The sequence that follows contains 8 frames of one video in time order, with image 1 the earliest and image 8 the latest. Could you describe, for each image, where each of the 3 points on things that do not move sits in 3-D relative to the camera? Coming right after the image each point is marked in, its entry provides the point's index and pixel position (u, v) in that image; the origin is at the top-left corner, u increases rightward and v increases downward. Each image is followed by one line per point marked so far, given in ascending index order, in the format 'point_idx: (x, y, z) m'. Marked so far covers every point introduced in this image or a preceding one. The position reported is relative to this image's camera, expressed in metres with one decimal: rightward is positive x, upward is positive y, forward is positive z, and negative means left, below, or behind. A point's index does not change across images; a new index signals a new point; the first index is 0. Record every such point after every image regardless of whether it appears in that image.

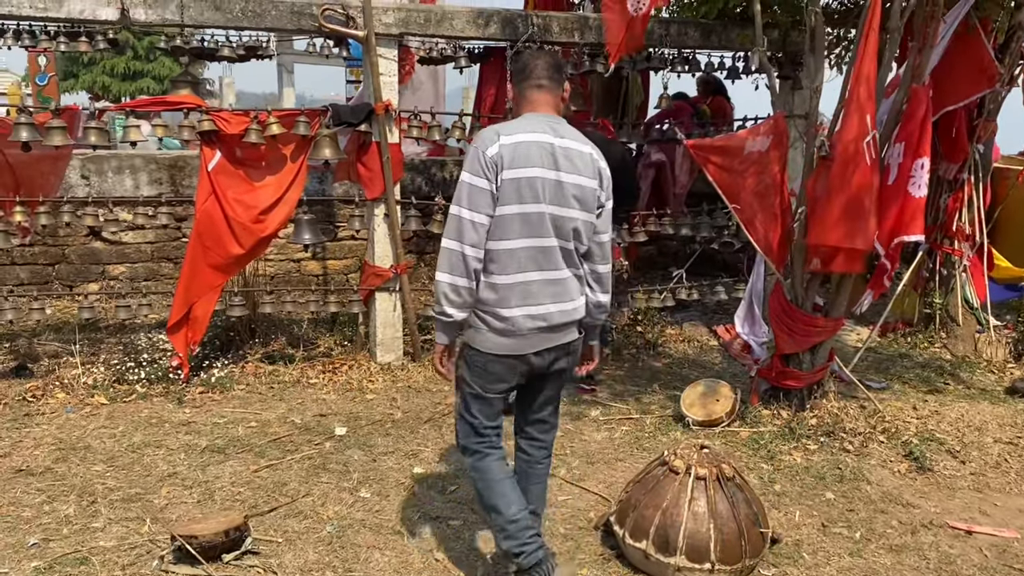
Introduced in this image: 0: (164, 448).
0: (-1.7, -0.8, +4.3) m
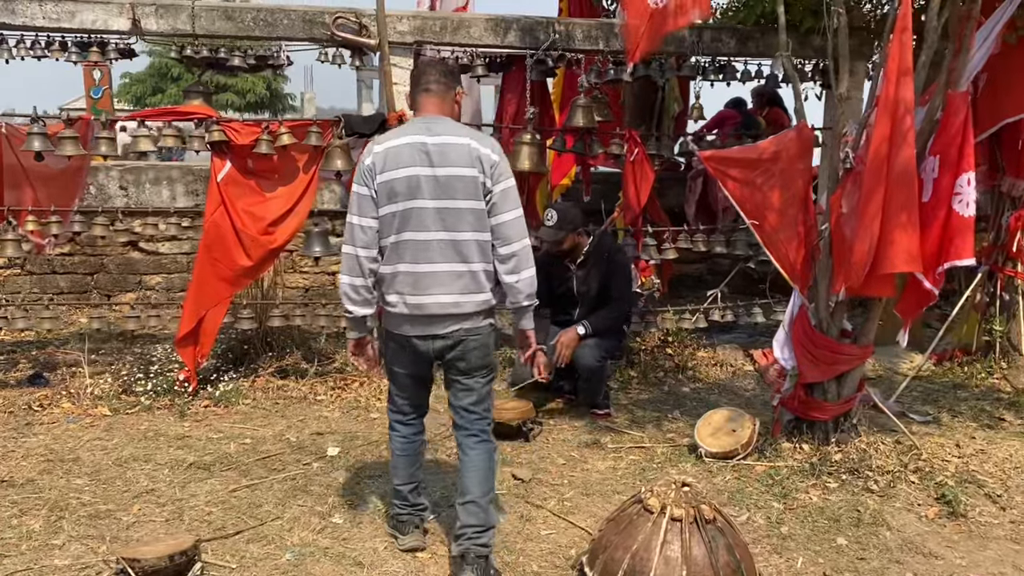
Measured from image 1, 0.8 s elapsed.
0: (-1.7, -0.8, +4.2) m
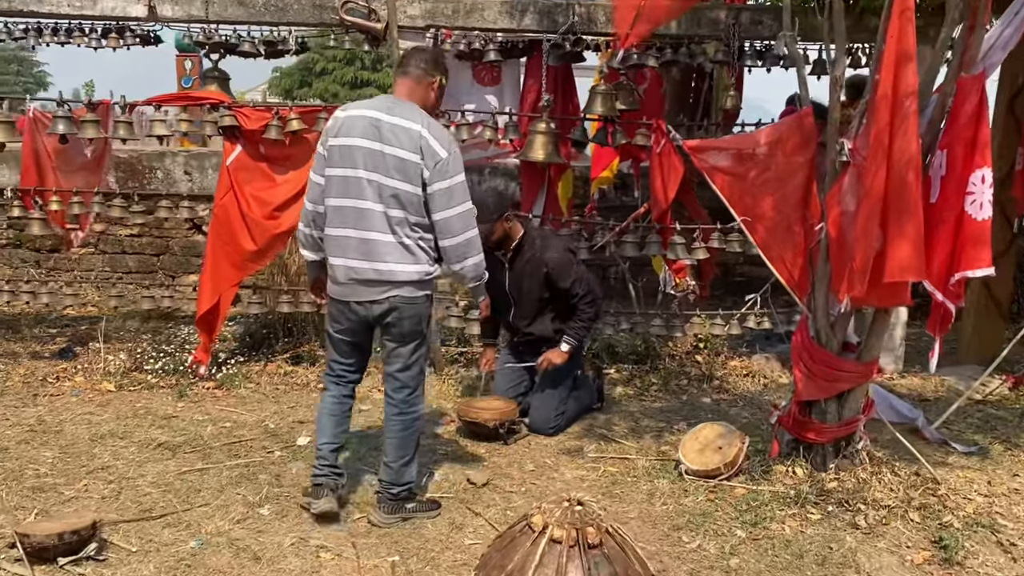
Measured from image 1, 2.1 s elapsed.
0: (-1.9, -0.7, +4.3) m
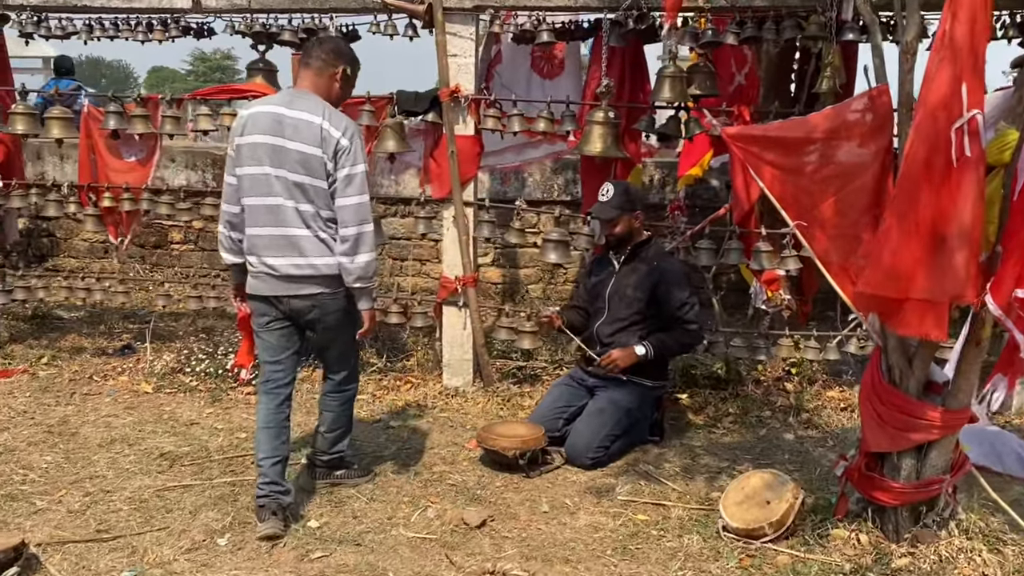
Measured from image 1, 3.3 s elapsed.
0: (-1.8, -0.7, +4.1) m
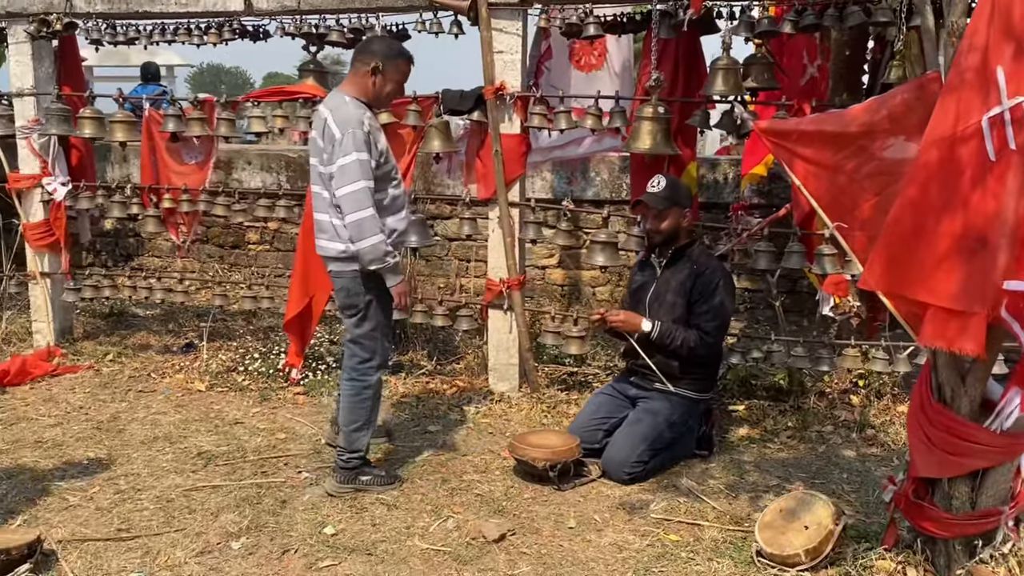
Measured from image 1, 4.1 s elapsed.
0: (-1.6, -0.7, +4.1) m
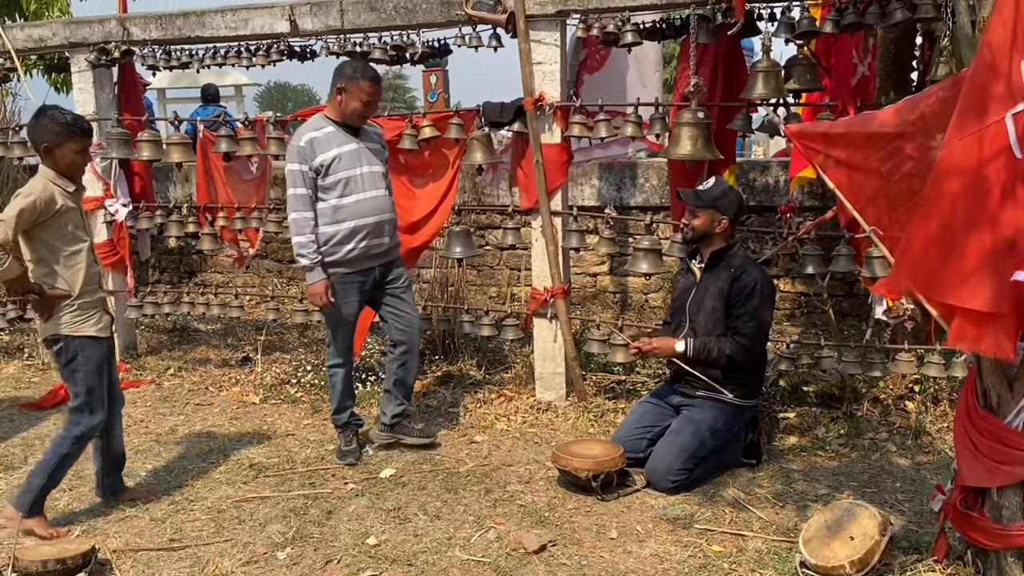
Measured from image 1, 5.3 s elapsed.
0: (-1.4, -0.8, +4.3) m
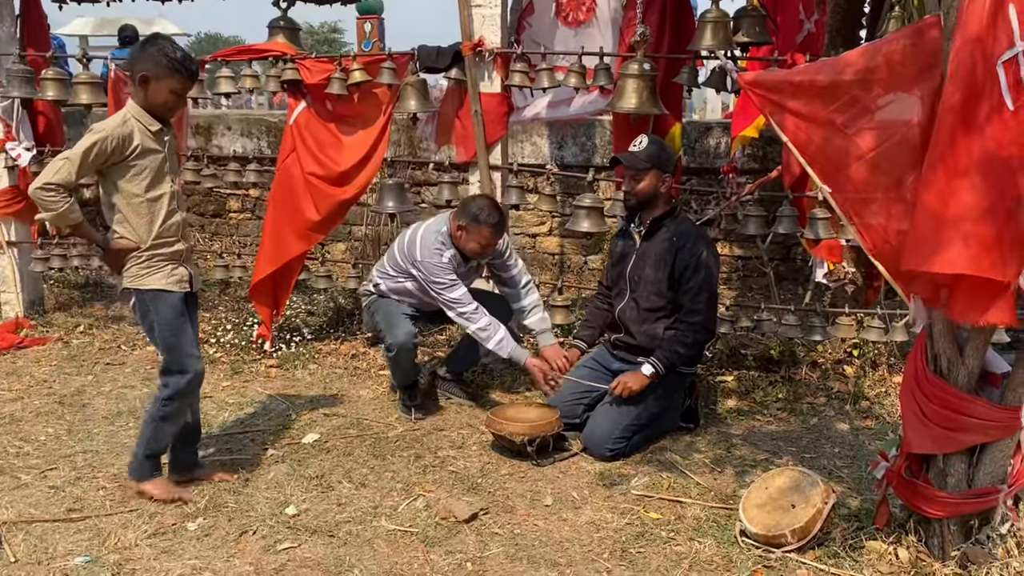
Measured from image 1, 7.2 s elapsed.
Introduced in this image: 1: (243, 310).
0: (-1.7, -0.6, +4.0) m
1: (-1.6, -0.1, +5.4) m
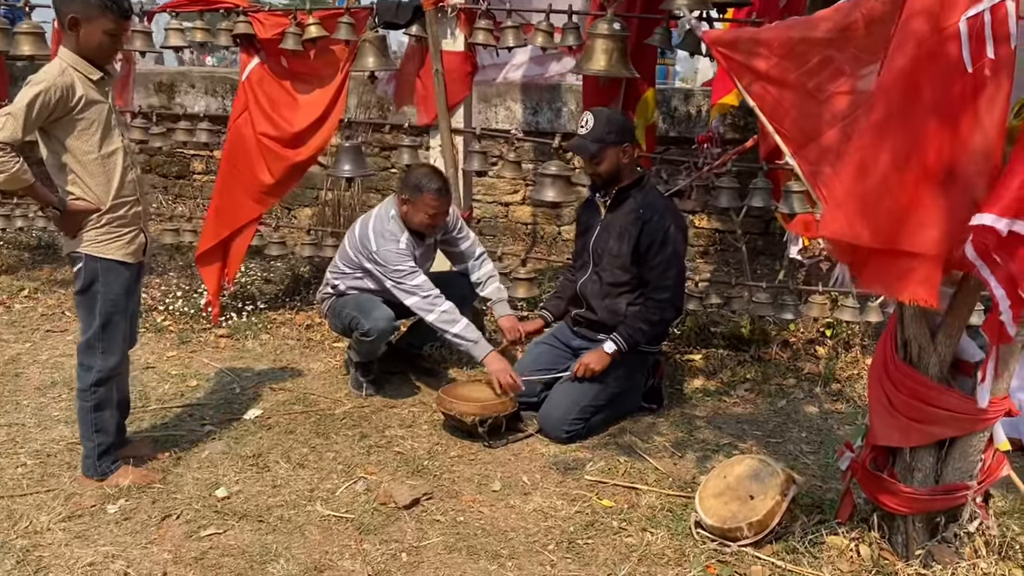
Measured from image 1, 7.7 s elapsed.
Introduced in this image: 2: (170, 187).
0: (-1.9, -0.4, +3.8) m
1: (-1.8, +0.1, +5.2) m
2: (-2.7, +0.8, +7.0) m
